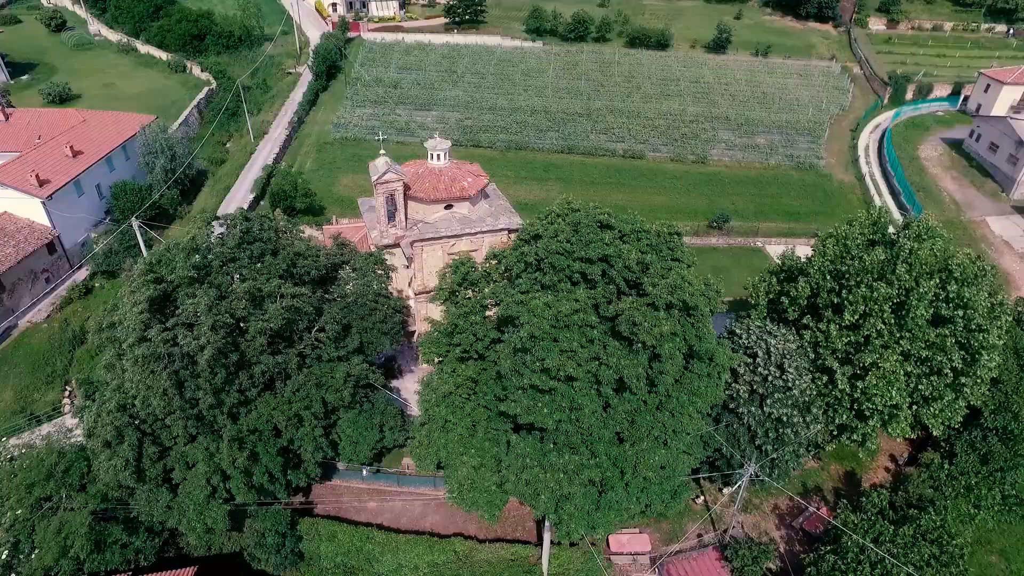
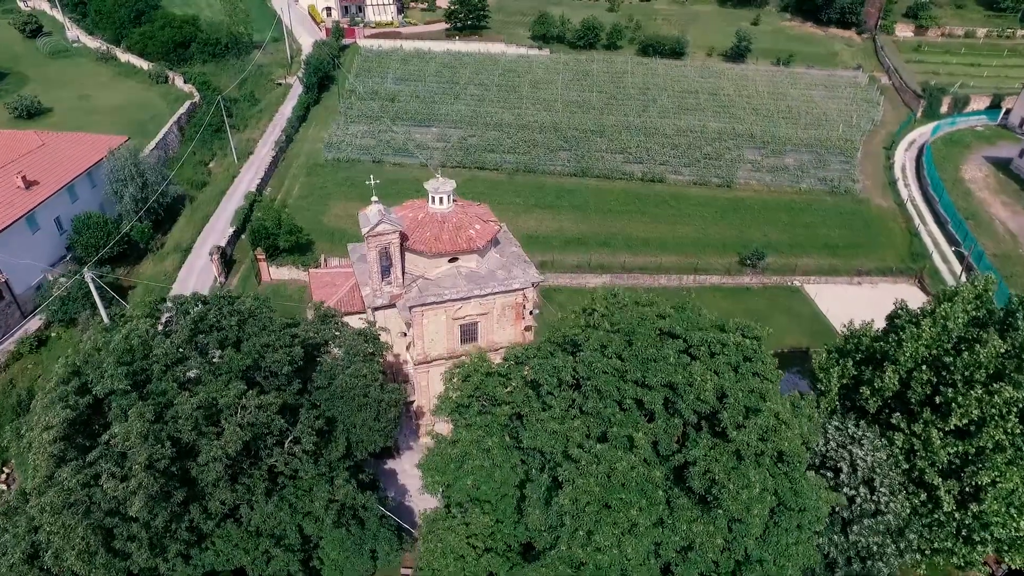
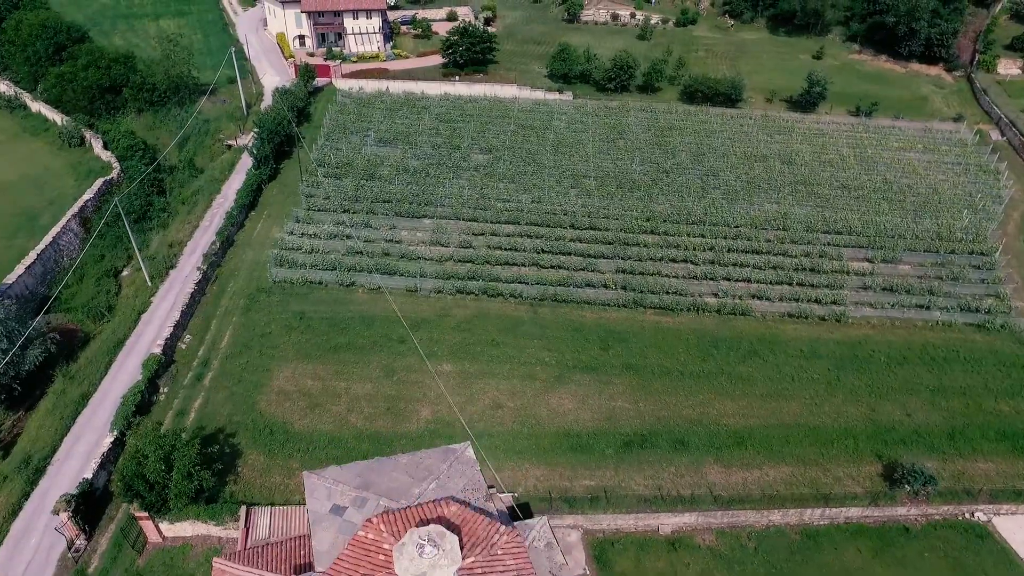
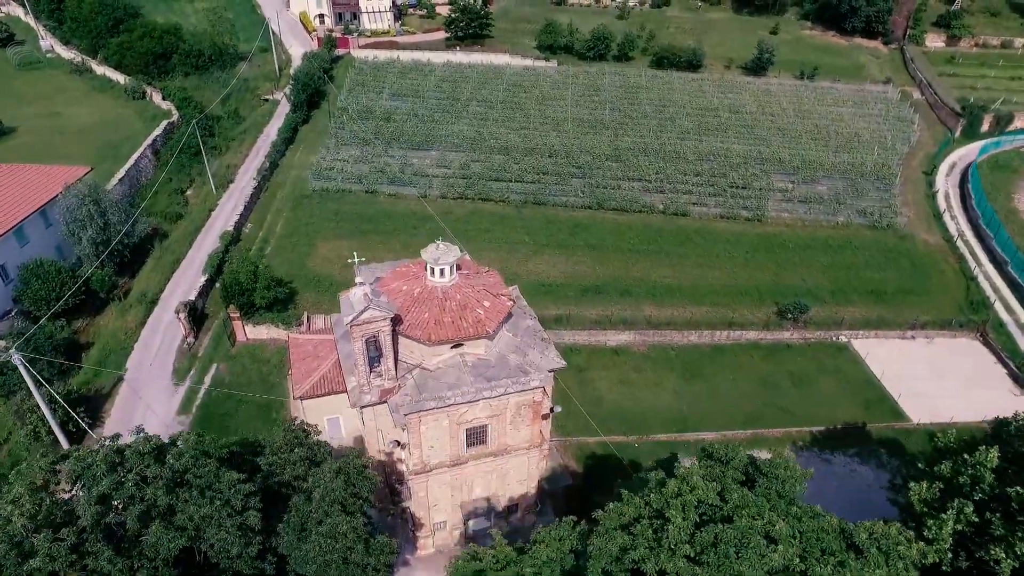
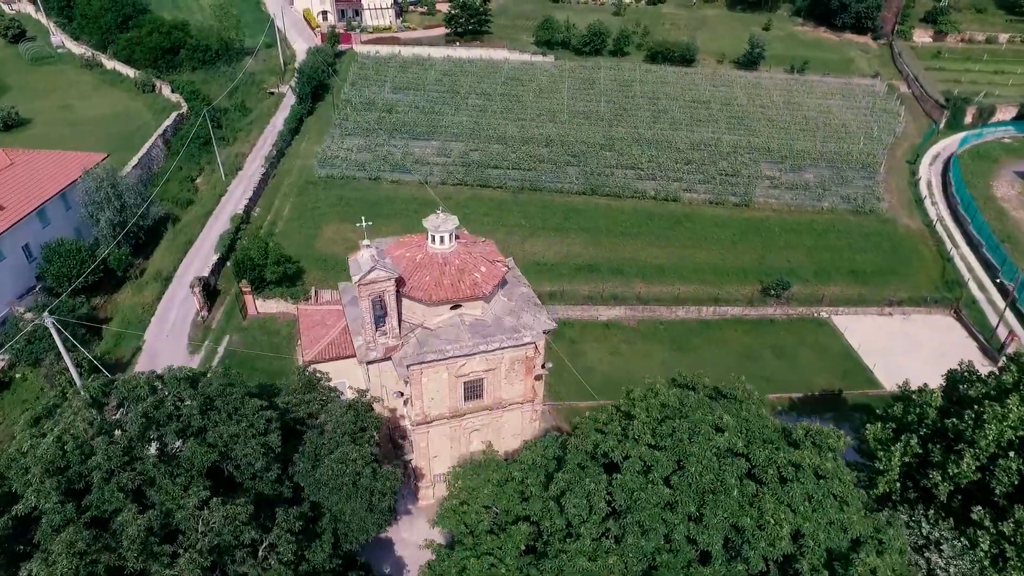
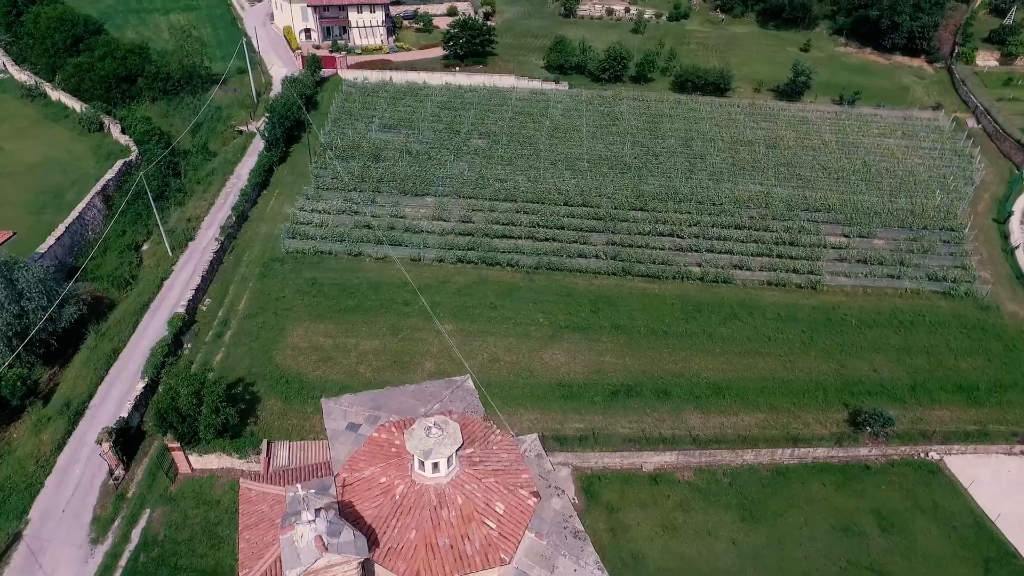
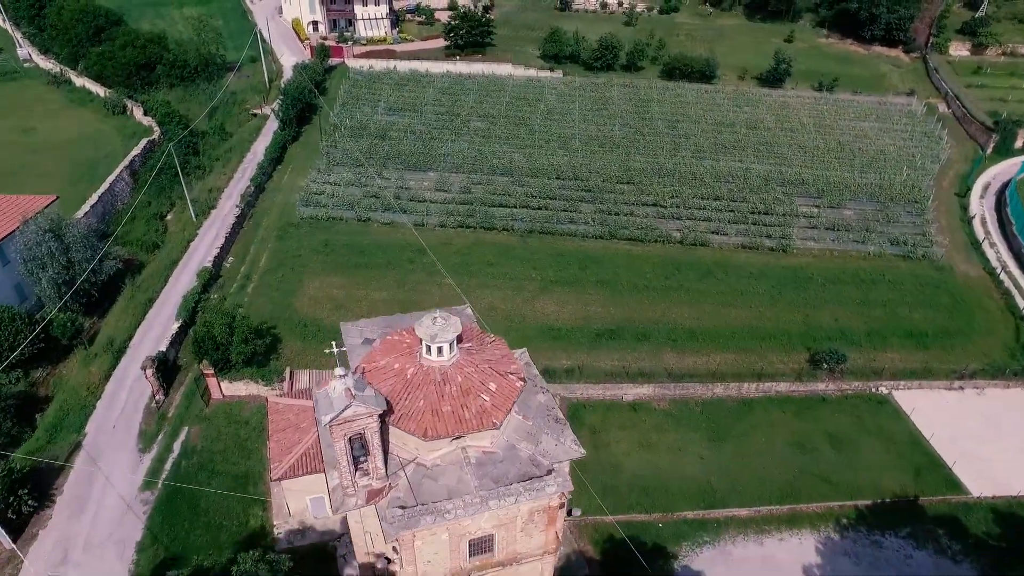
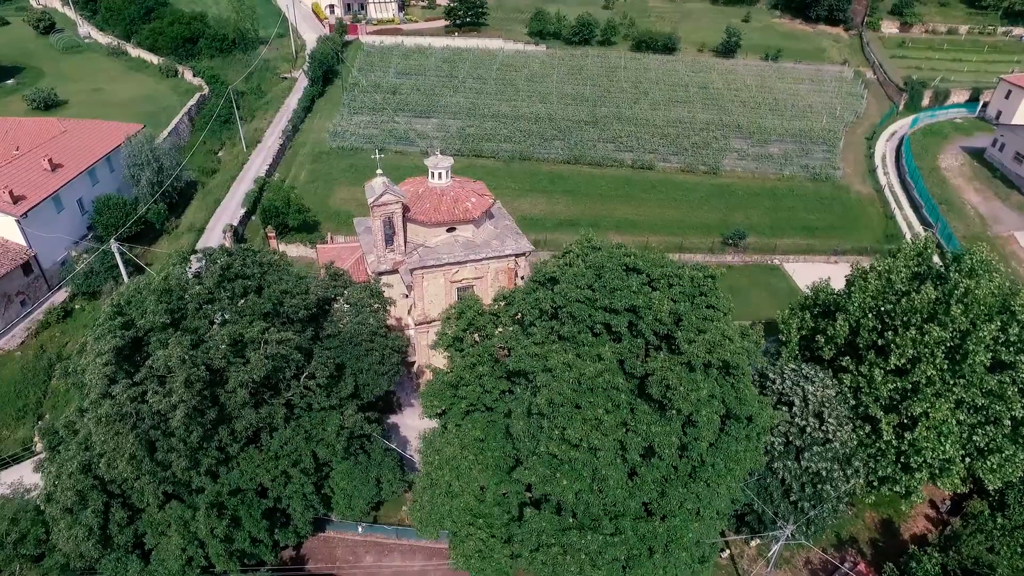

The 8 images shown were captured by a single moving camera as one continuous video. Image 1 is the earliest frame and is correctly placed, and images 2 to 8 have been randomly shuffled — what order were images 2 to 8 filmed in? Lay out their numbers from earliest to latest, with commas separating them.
8, 2, 5, 4, 7, 6, 3
